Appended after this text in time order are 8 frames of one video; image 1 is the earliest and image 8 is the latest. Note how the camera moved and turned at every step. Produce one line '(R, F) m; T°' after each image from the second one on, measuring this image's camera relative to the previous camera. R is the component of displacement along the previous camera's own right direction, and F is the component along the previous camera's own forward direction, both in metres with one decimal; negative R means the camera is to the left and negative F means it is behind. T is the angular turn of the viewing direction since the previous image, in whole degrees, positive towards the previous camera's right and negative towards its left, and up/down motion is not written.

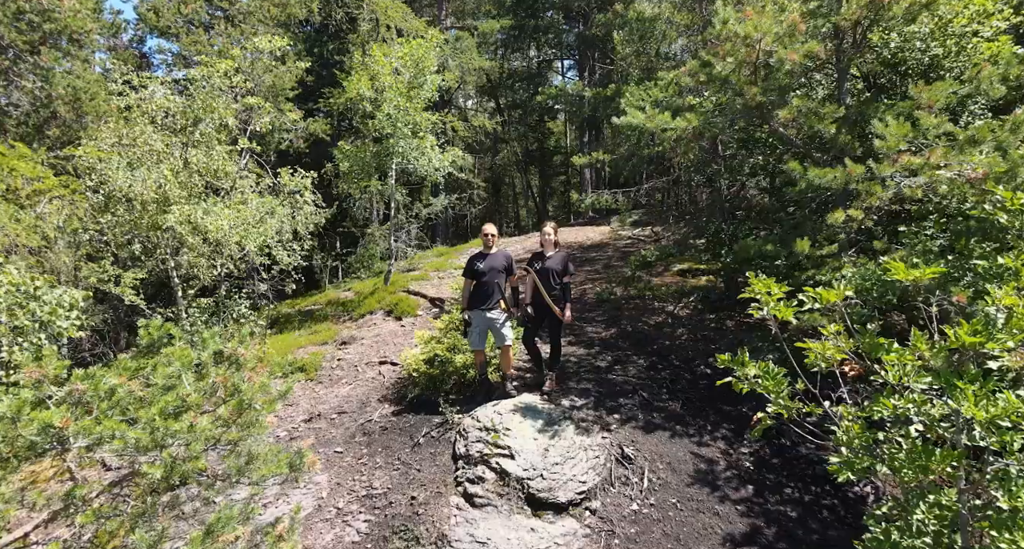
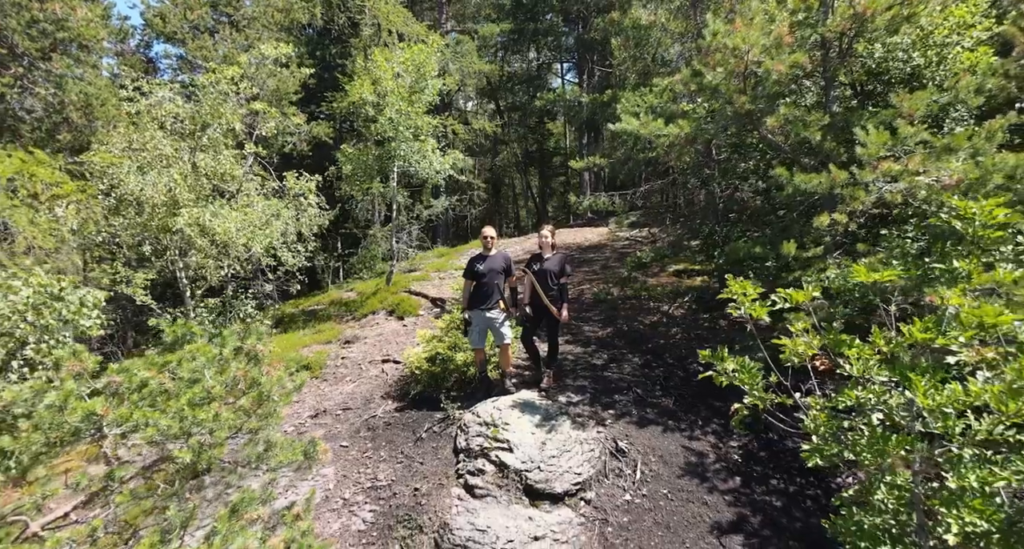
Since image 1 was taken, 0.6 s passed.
(0.0, -0.2) m; 0°
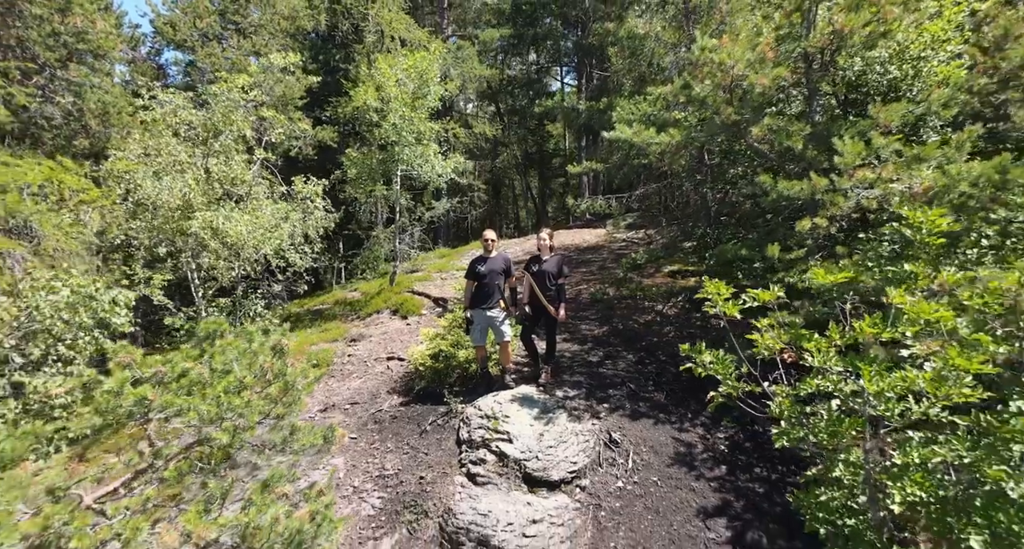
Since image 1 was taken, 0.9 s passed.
(0.0, -0.3) m; 0°
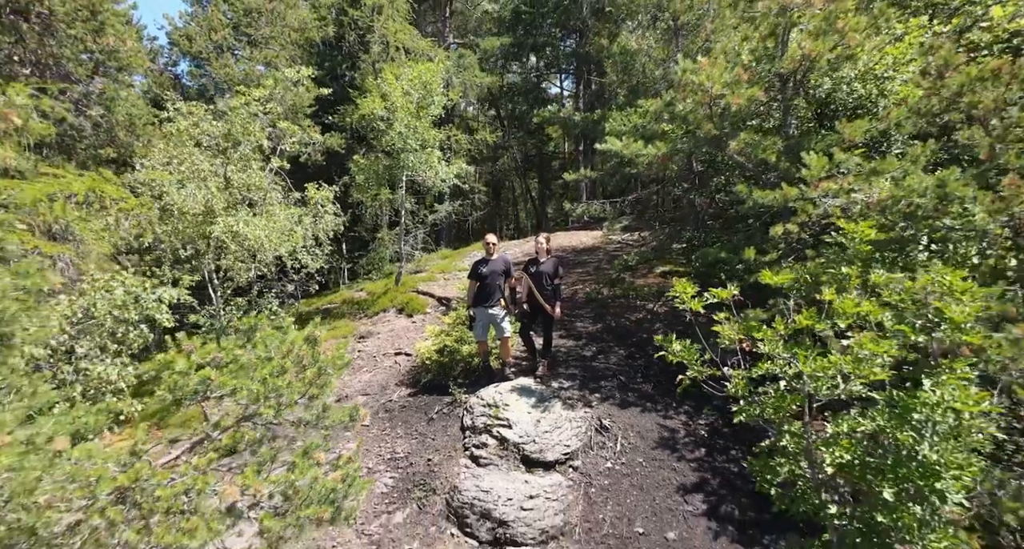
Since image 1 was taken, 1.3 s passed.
(0.0, -0.5) m; 0°
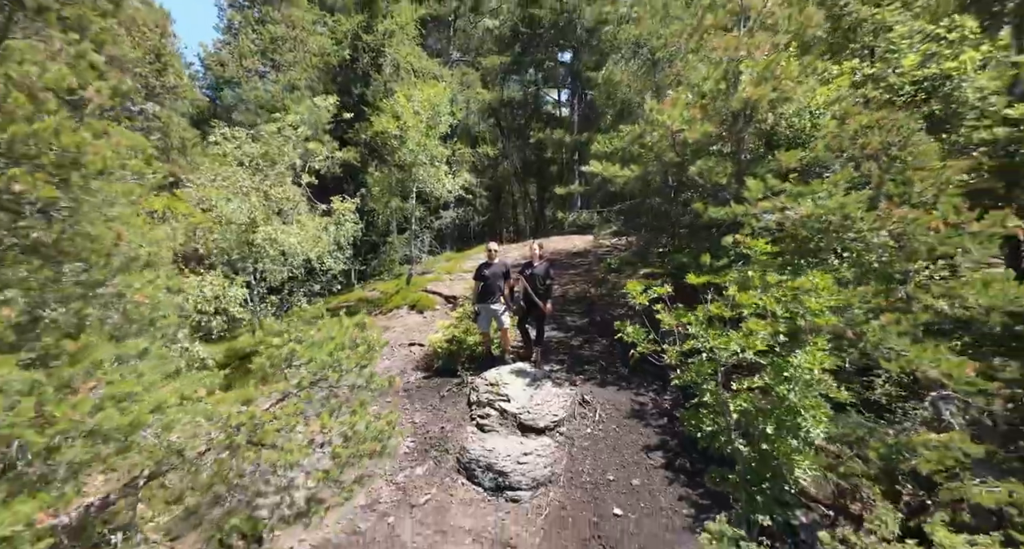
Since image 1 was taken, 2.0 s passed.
(0.0, -1.3) m; 0°
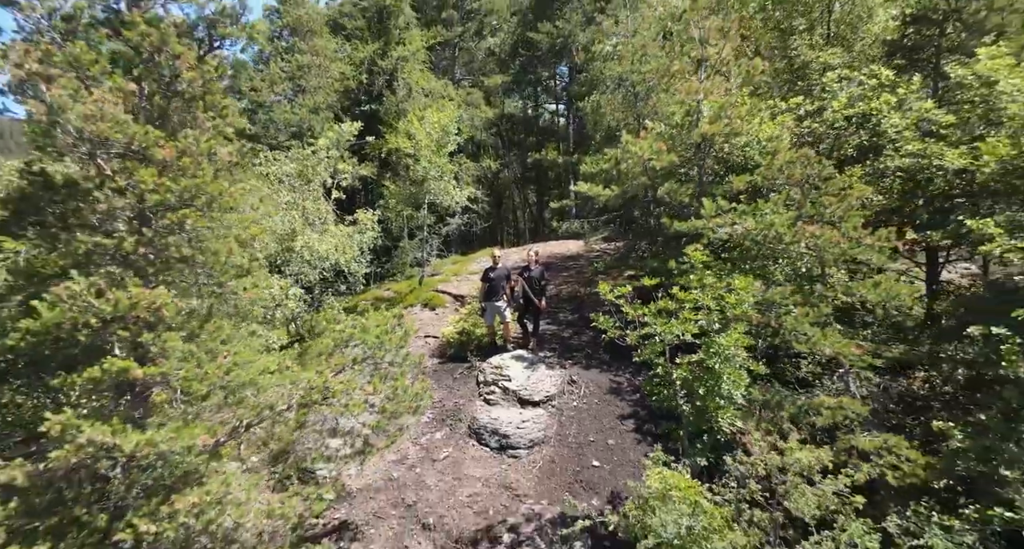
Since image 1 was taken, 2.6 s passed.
(0.0, -1.6) m; 0°
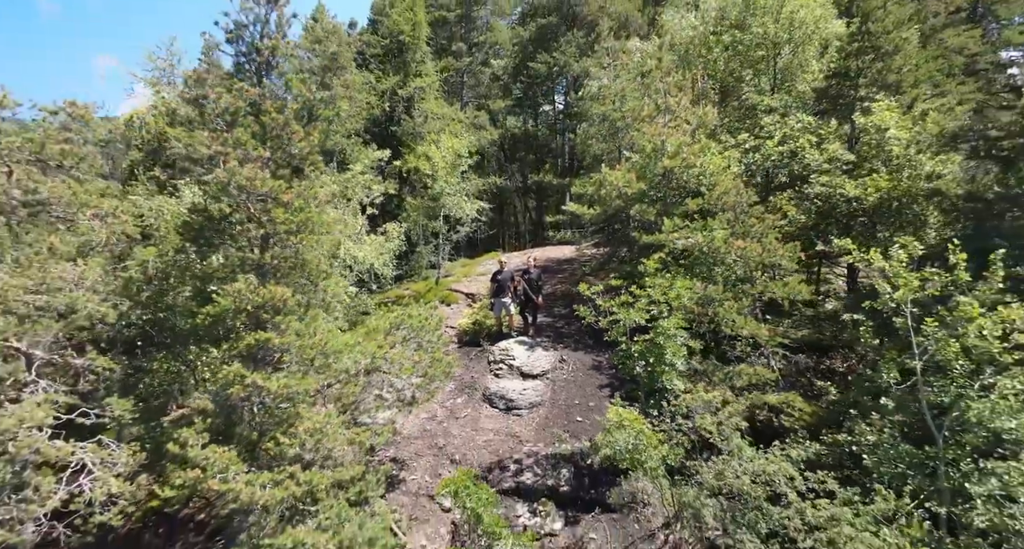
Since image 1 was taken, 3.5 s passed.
(-0.1, -2.4) m; 0°
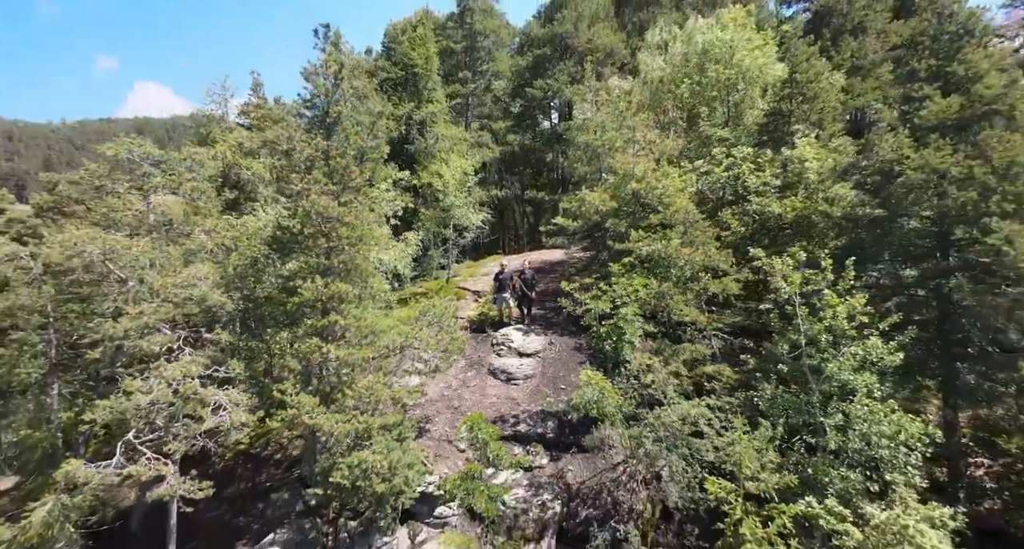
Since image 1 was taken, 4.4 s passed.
(0.0, -2.8) m; 0°
